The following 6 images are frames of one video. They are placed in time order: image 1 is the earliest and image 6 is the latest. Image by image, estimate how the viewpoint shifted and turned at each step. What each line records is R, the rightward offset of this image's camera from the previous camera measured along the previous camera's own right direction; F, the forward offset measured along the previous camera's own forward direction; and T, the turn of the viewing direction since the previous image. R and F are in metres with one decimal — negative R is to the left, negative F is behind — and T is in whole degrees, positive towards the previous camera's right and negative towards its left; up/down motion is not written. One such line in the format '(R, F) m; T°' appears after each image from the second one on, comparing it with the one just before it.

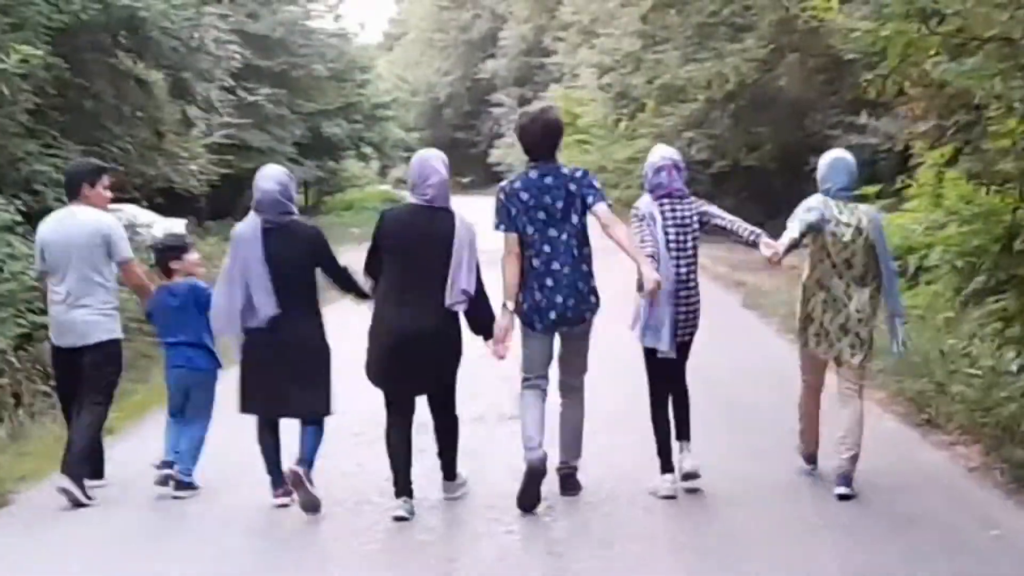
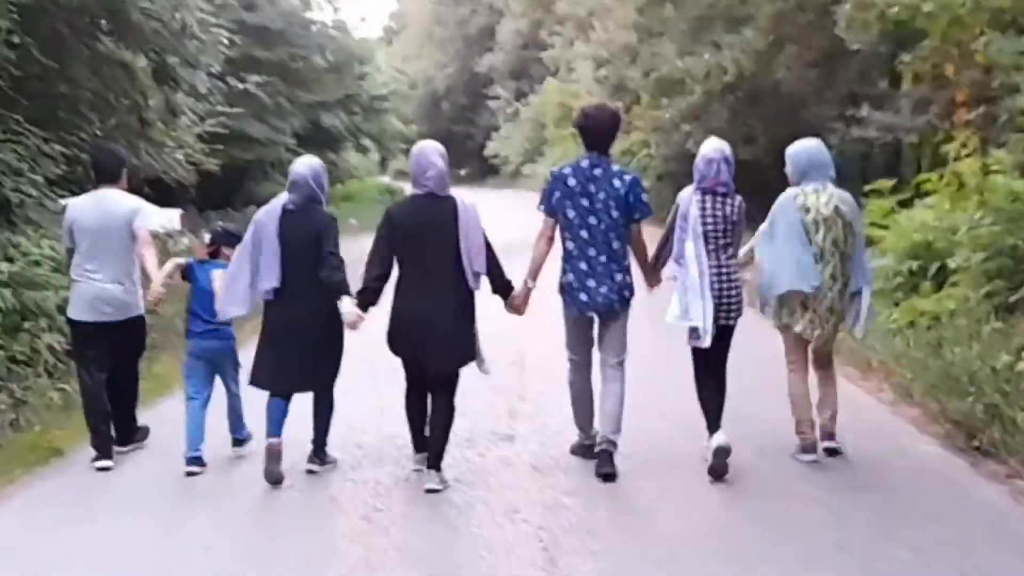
(0.0, +1.0) m; 0°
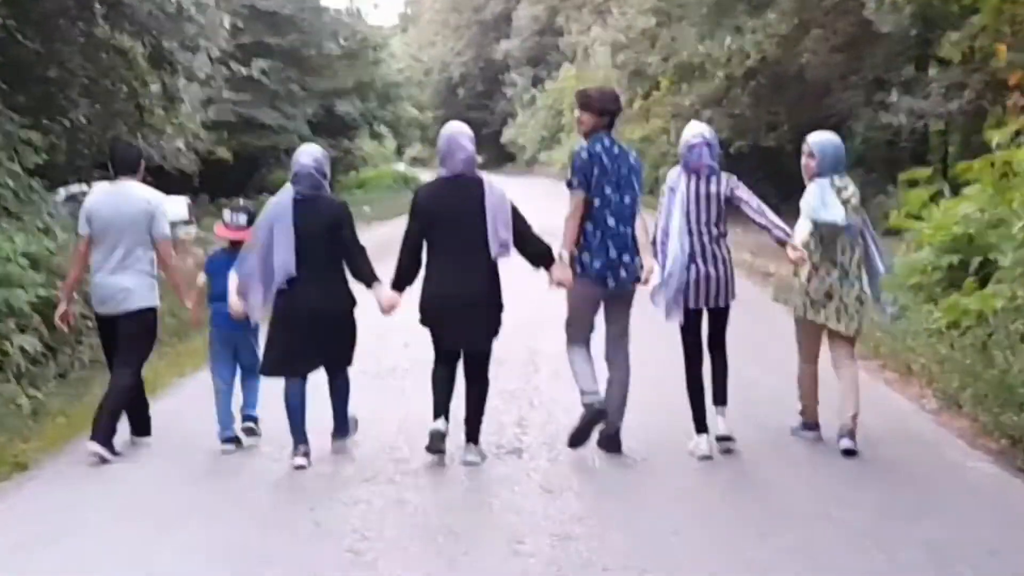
(0.0, +0.8) m; -1°
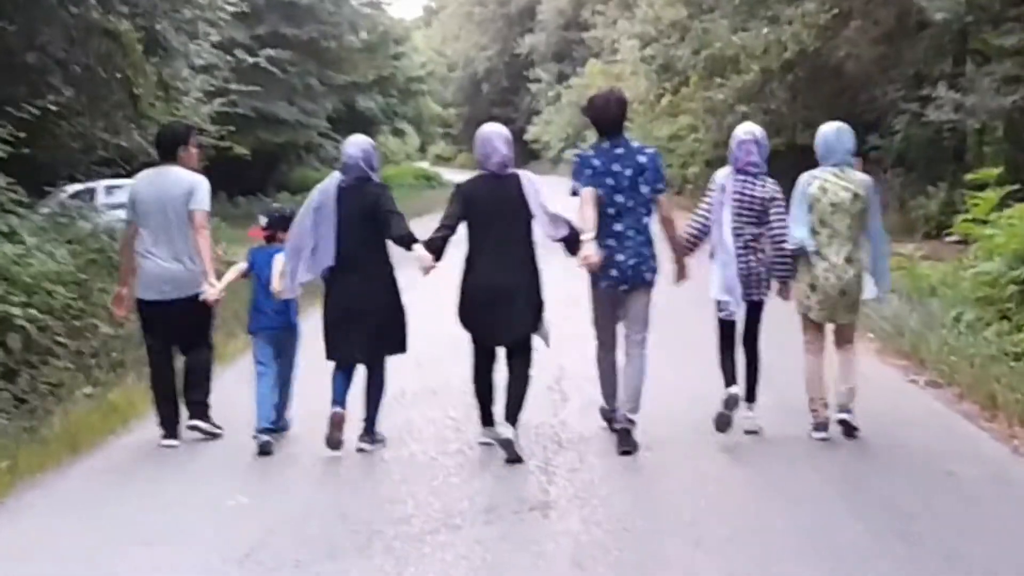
(0.0, +1.4) m; -1°
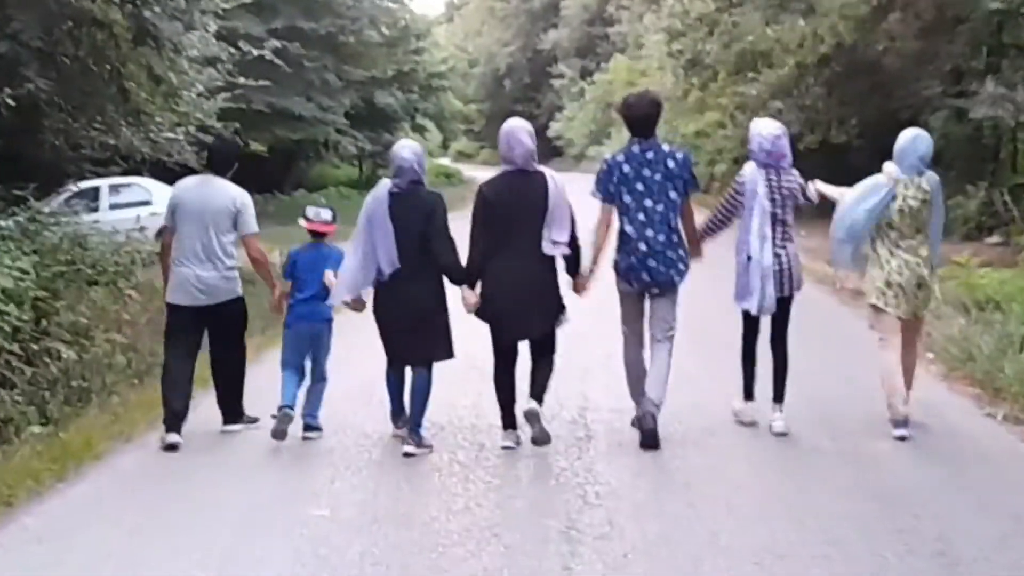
(0.0, +1.3) m; -1°
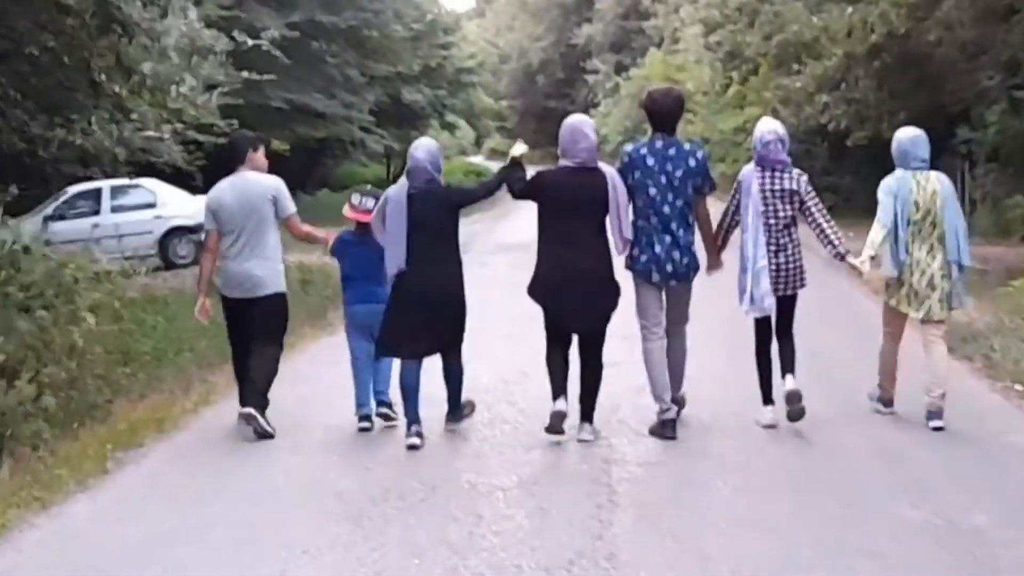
(+0.1, +1.7) m; -1°
